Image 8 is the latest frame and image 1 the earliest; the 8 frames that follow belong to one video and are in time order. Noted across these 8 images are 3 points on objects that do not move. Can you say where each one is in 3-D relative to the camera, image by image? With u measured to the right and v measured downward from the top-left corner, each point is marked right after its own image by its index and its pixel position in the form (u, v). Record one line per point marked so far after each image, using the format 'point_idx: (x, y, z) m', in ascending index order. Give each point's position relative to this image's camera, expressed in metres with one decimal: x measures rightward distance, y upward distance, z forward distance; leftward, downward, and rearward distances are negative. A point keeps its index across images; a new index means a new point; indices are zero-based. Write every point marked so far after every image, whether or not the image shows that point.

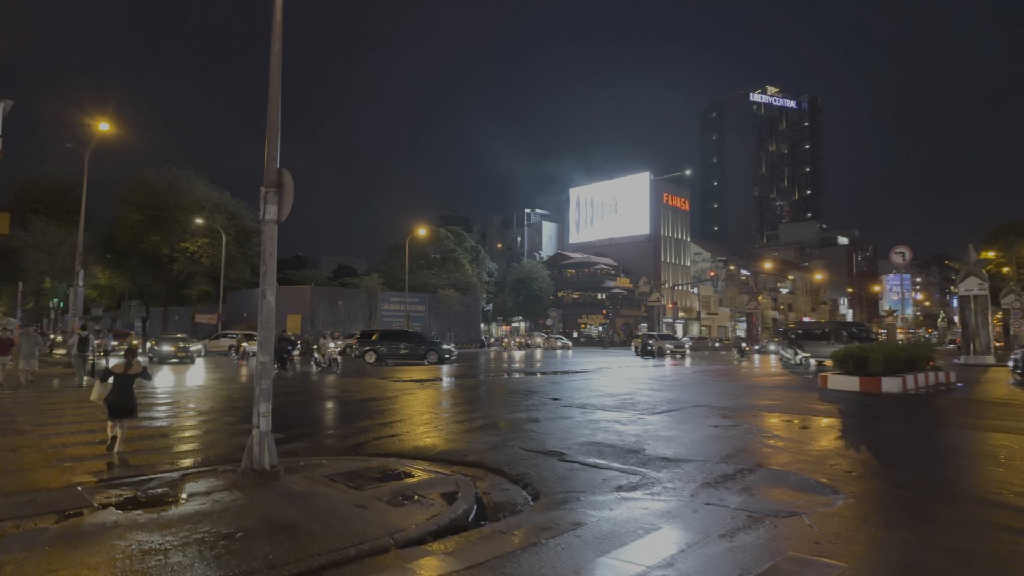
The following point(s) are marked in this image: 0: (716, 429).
0: (+3.4, -2.3, +9.8) m
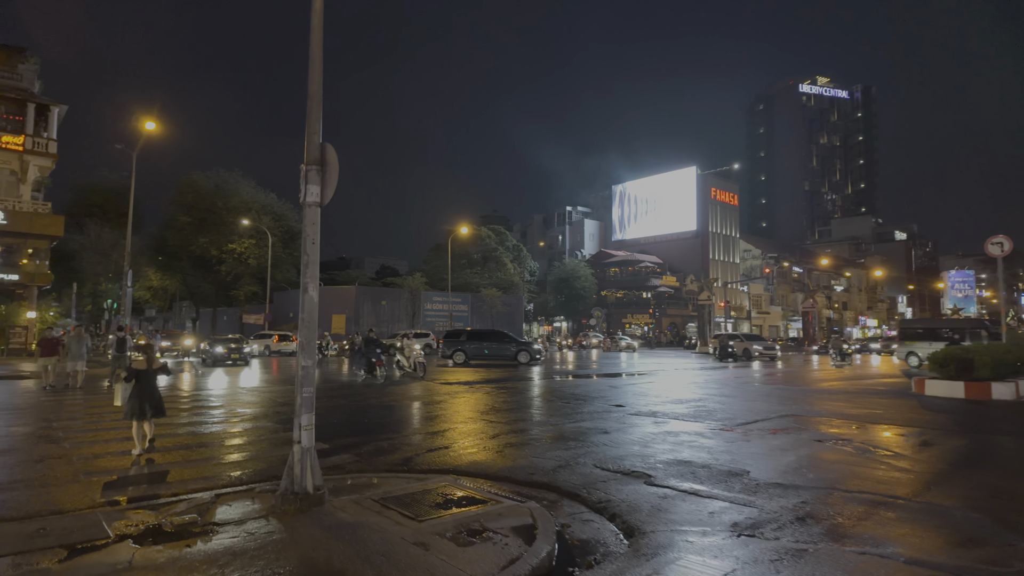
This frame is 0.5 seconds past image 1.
0: (+4.4, -2.2, +8.5) m
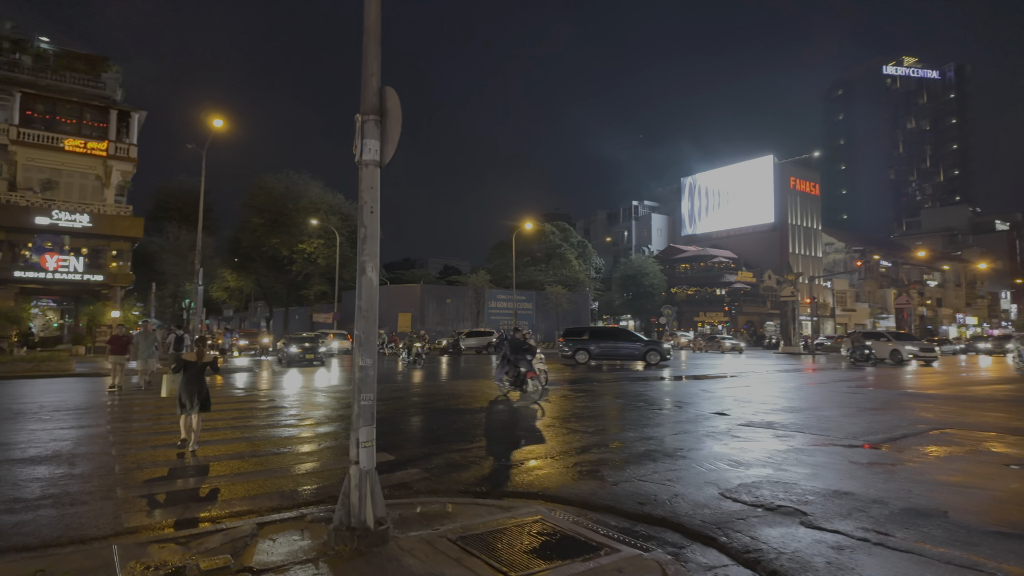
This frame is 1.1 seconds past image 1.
0: (+5.5, -2.0, +6.6) m
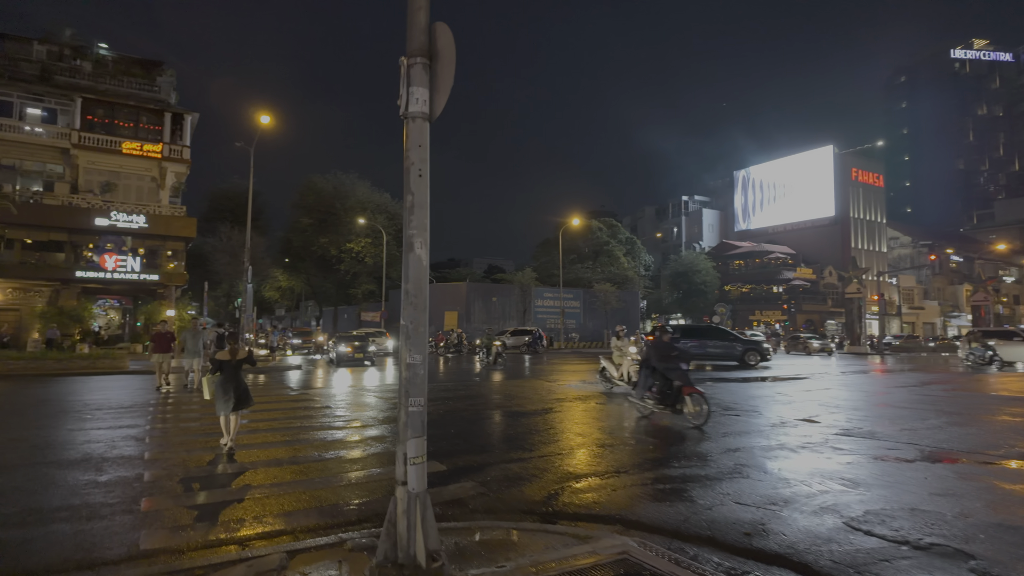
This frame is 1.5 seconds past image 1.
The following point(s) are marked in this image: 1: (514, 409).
0: (+6.2, -1.9, +5.2) m
1: (0.0, -2.4, +11.8) m
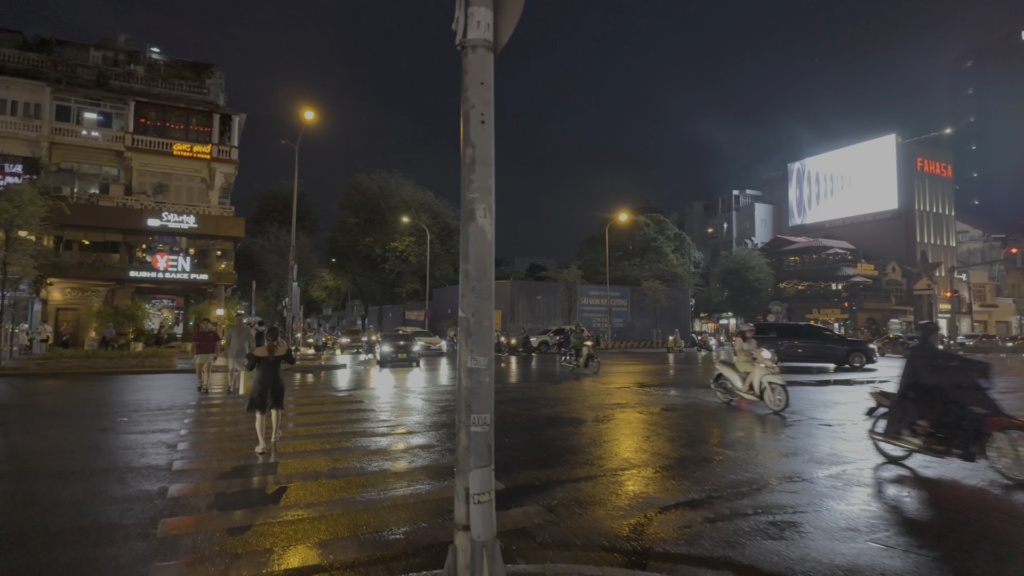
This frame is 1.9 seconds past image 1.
0: (+6.7, -1.7, +3.8) m
1: (+1.1, -2.3, +10.8) m
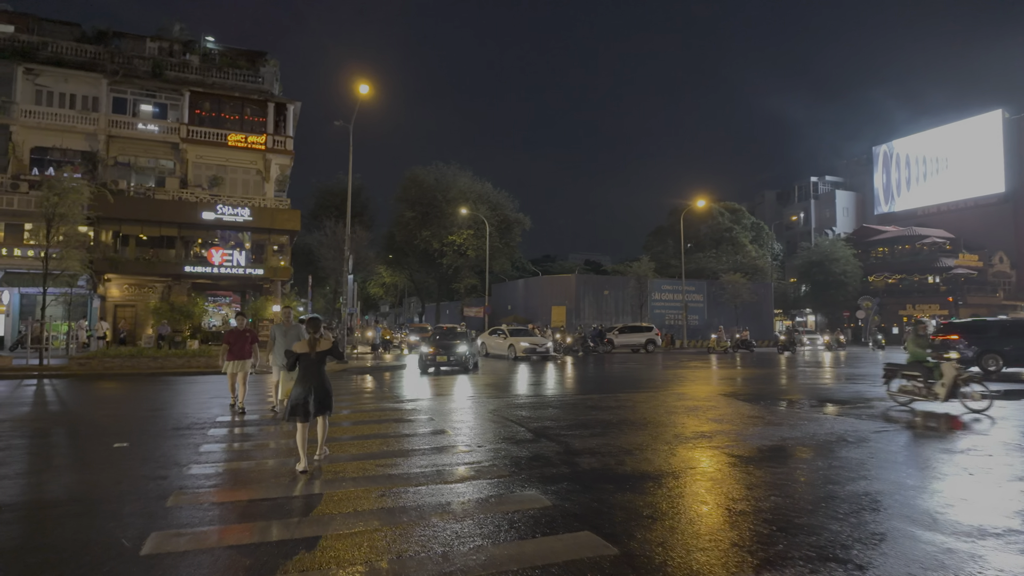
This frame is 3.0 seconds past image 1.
0: (+7.6, -1.5, +0.5) m
1: (+2.7, -2.0, +8.0) m
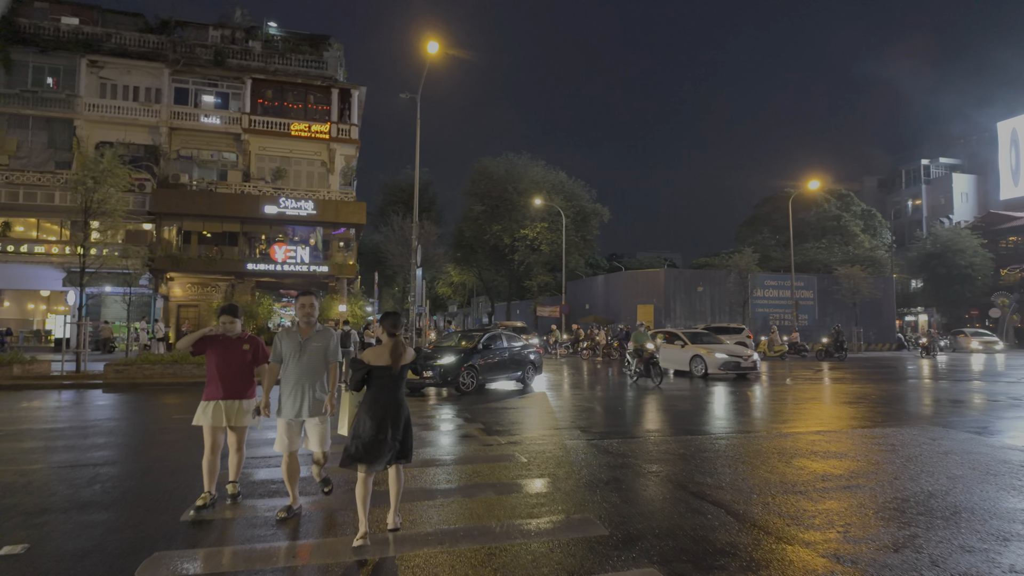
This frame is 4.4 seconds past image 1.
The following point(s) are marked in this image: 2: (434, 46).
0: (+8.3, -1.3, -3.9) m
1: (+4.1, -1.8, +4.2) m
2: (-2.4, +7.2, +18.3) m
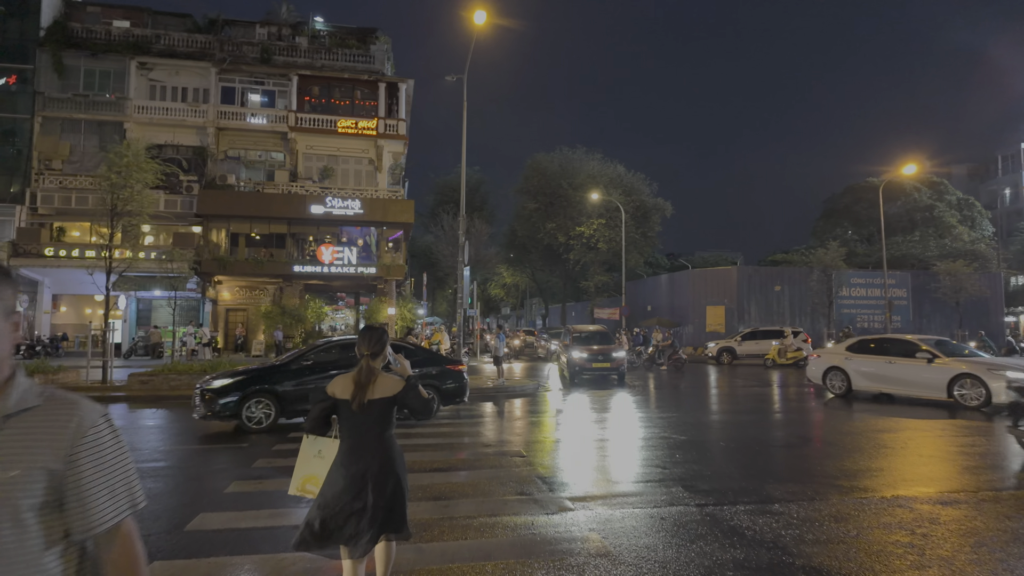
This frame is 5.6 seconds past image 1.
0: (+7.9, -1.2, -6.7) m
1: (+4.5, -1.8, +1.7) m
2: (-0.8, +7.2, +16.4) m
